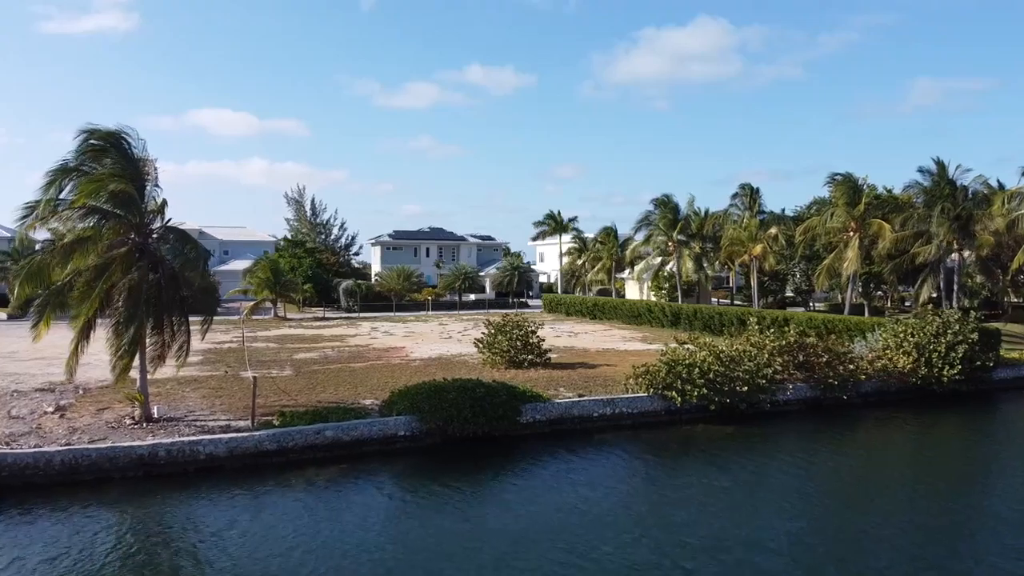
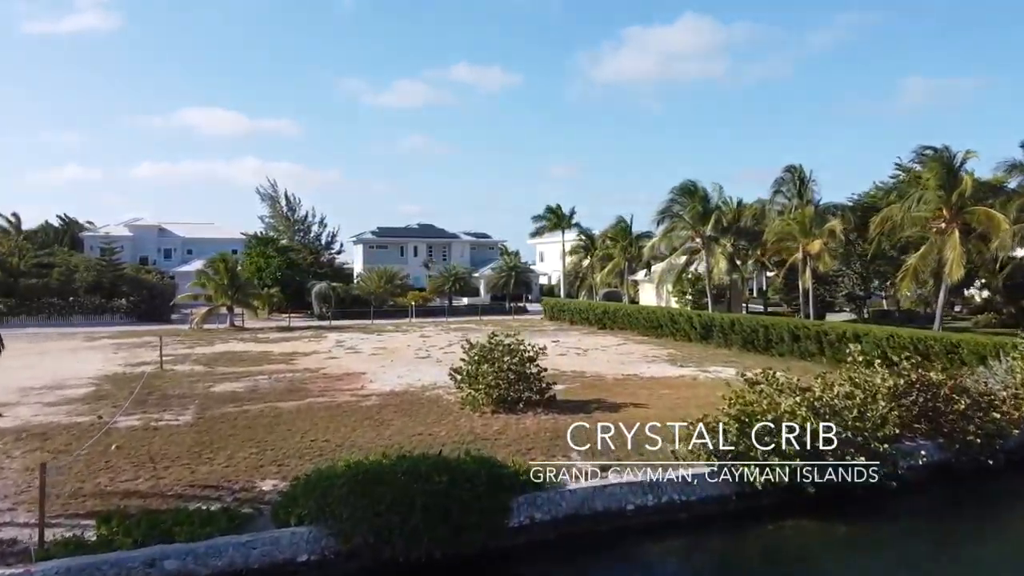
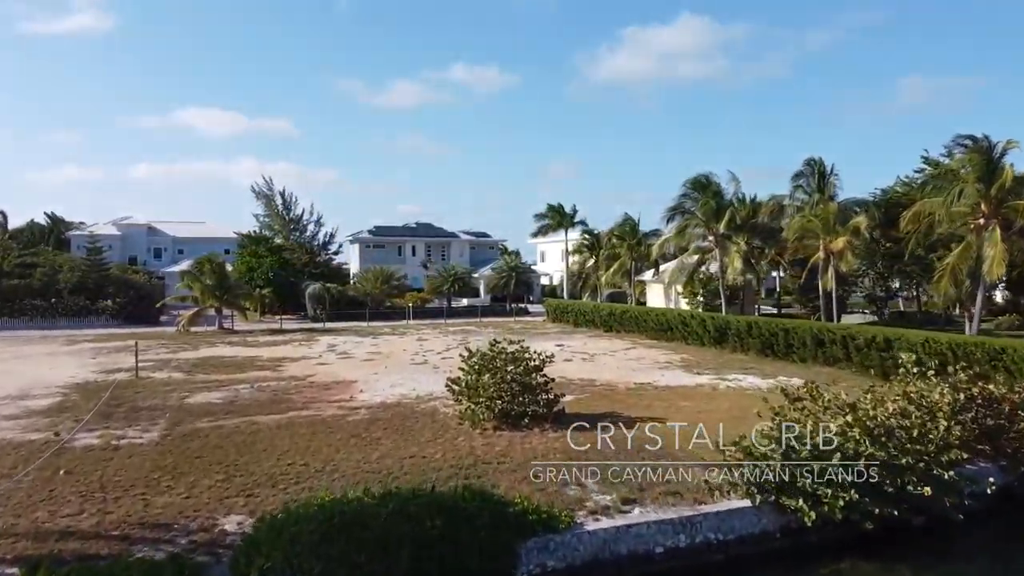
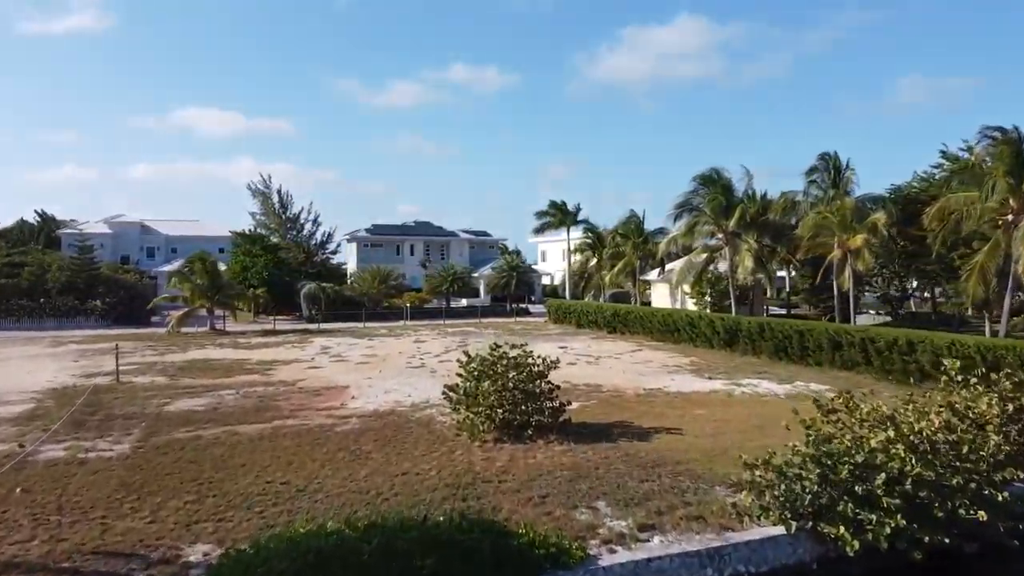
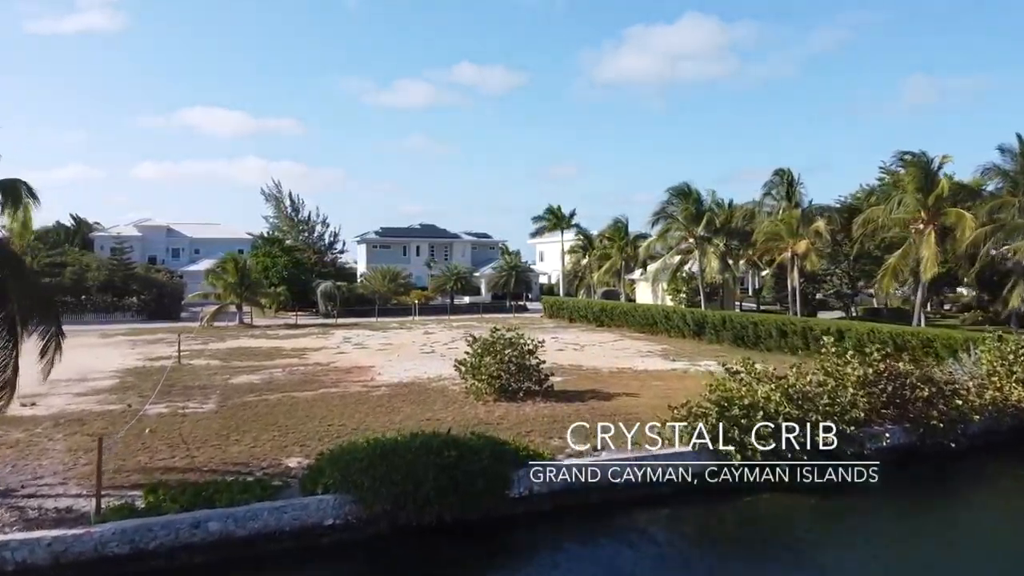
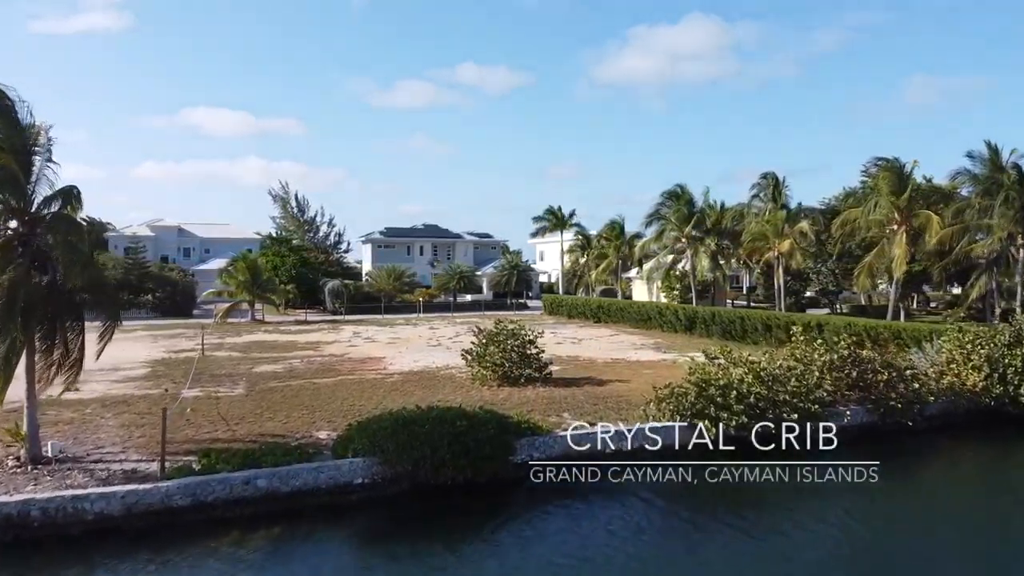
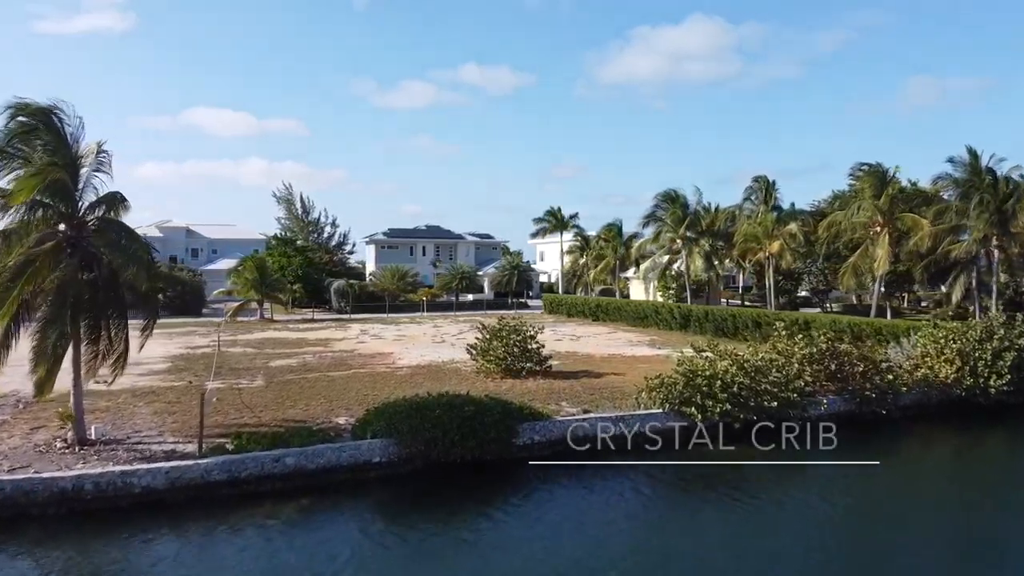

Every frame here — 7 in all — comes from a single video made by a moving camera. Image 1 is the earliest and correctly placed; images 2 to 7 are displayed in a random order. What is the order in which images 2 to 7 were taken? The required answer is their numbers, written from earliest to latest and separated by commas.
7, 6, 5, 2, 3, 4
